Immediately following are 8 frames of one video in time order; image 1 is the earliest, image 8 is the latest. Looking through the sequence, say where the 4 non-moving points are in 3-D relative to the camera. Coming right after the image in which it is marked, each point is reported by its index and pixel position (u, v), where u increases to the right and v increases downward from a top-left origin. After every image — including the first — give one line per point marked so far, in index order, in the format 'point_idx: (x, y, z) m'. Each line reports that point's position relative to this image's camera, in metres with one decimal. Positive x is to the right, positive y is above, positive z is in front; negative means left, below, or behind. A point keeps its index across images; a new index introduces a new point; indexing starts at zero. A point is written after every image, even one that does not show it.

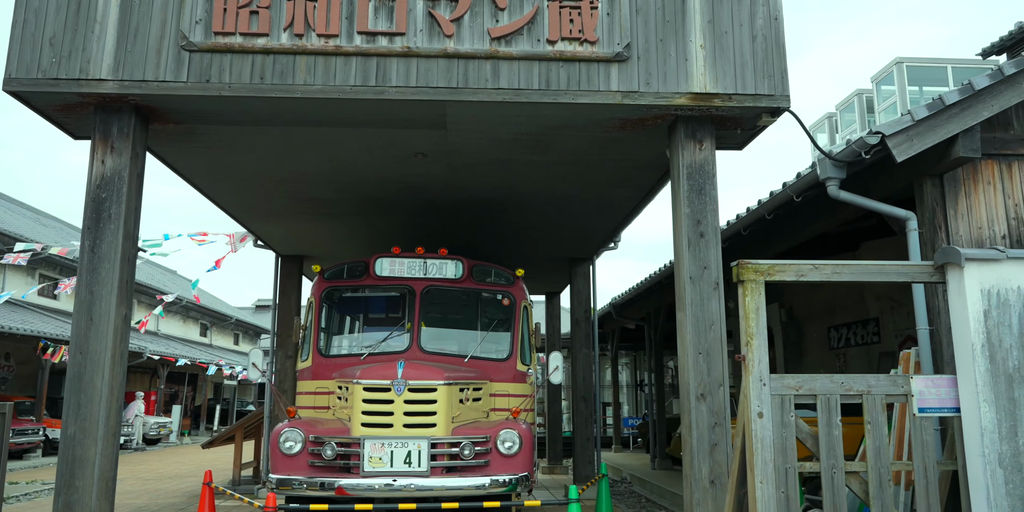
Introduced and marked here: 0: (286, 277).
0: (-3.4, -0.3, +12.0) m
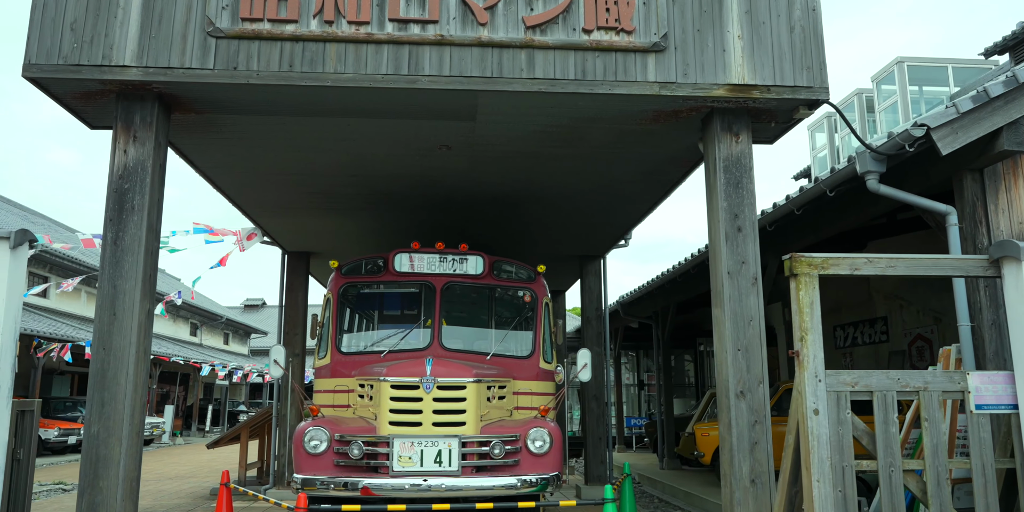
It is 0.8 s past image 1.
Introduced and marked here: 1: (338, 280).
0: (-3.3, -0.3, +11.8) m
1: (-1.8, -0.2, +8.2) m
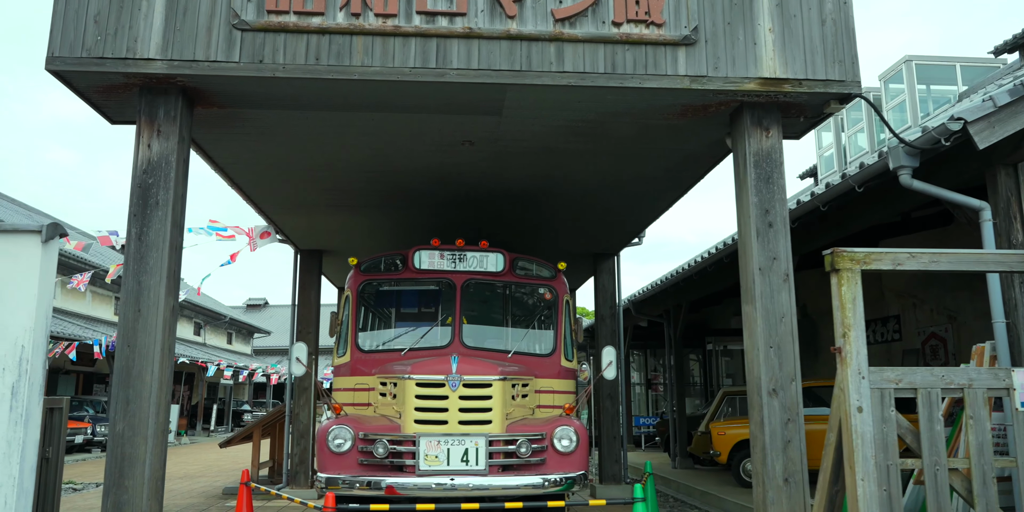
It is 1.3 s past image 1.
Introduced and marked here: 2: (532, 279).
0: (-3.1, -0.3, +11.7) m
1: (-1.6, -0.2, +8.1) m
2: (+0.2, -0.2, +8.2) m
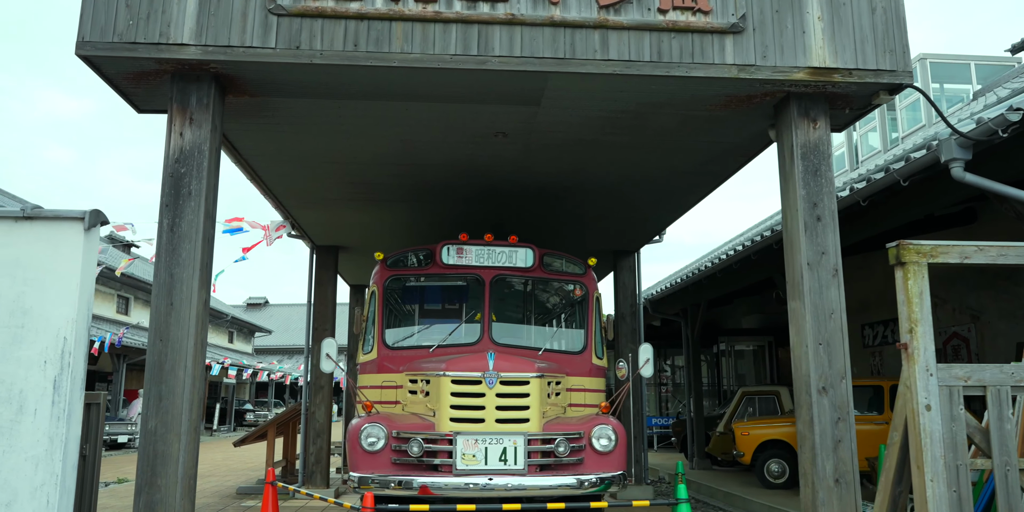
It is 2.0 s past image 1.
0: (-2.8, -0.2, +11.5) m
1: (-1.3, -0.2, +7.9) m
2: (+0.5, -0.2, +8.0) m
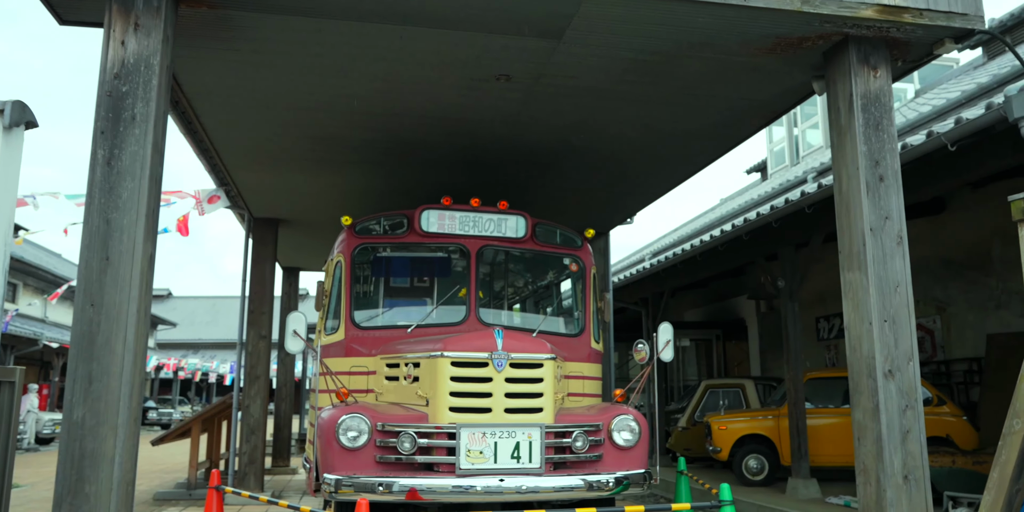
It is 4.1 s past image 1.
0: (-3.3, +0.1, +10.2) m
1: (-1.4, +0.1, +6.8) m
2: (+0.4, +0.1, +7.1) m
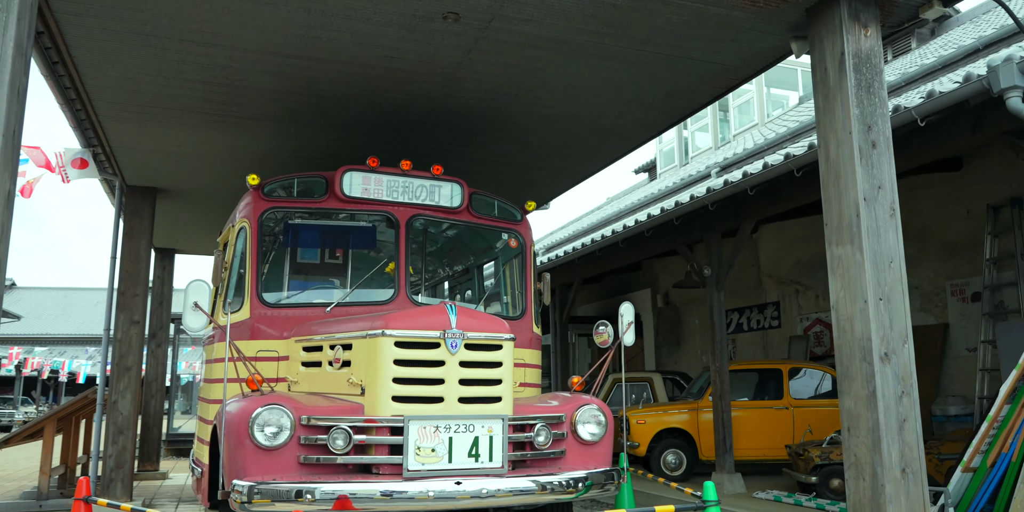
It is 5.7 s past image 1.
0: (-4.3, +0.4, +8.9) m
1: (-1.9, +0.4, +5.7) m
2: (-0.2, +0.3, +6.3) m
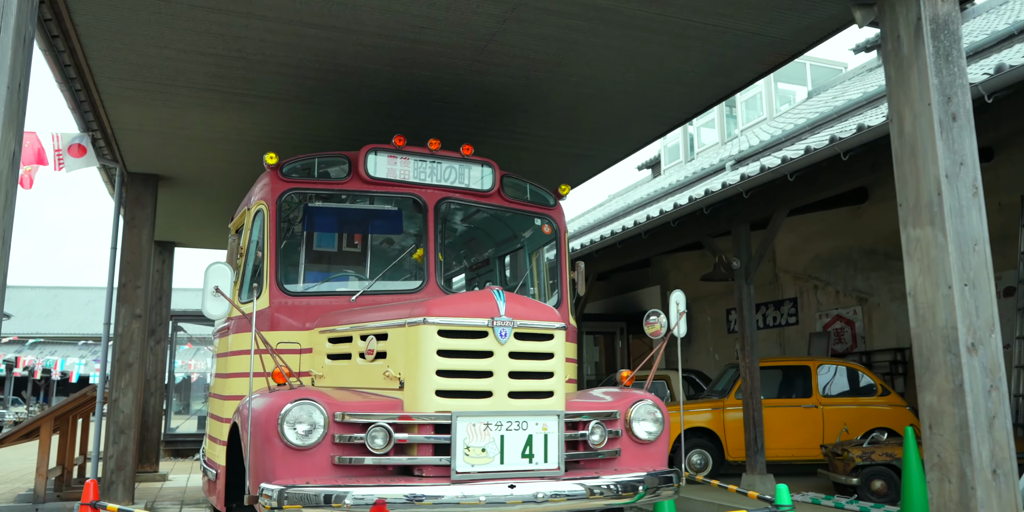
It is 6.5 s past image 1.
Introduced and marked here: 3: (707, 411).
0: (-4.0, +0.5, +8.4) m
1: (-1.6, +0.5, +5.3) m
2: (+0.1, +0.4, +5.9) m
3: (+2.3, -1.8, +9.4) m
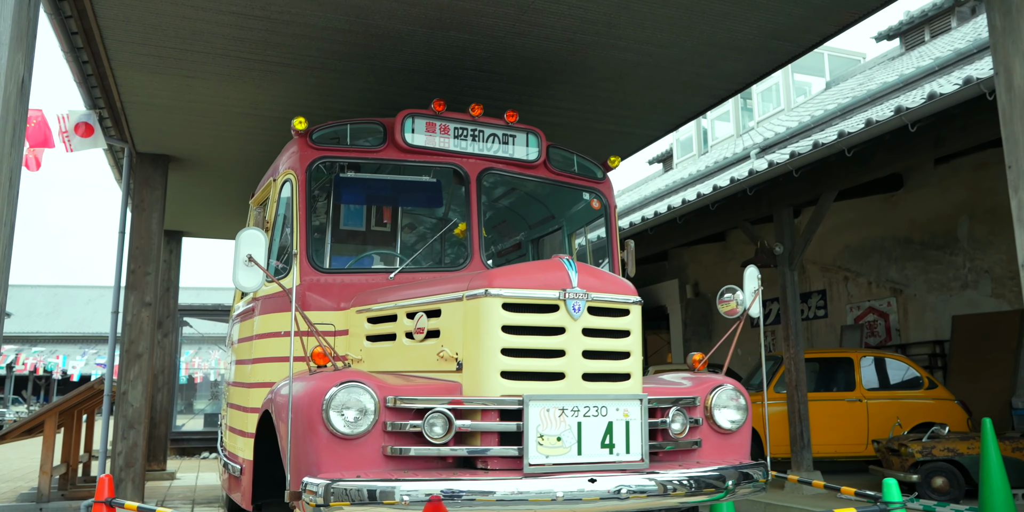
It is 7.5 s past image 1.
0: (-3.7, +0.7, +8.0) m
1: (-1.3, +0.6, +4.9) m
2: (+0.4, +0.5, +5.5) m
3: (+2.7, -1.7, +9.0) m
